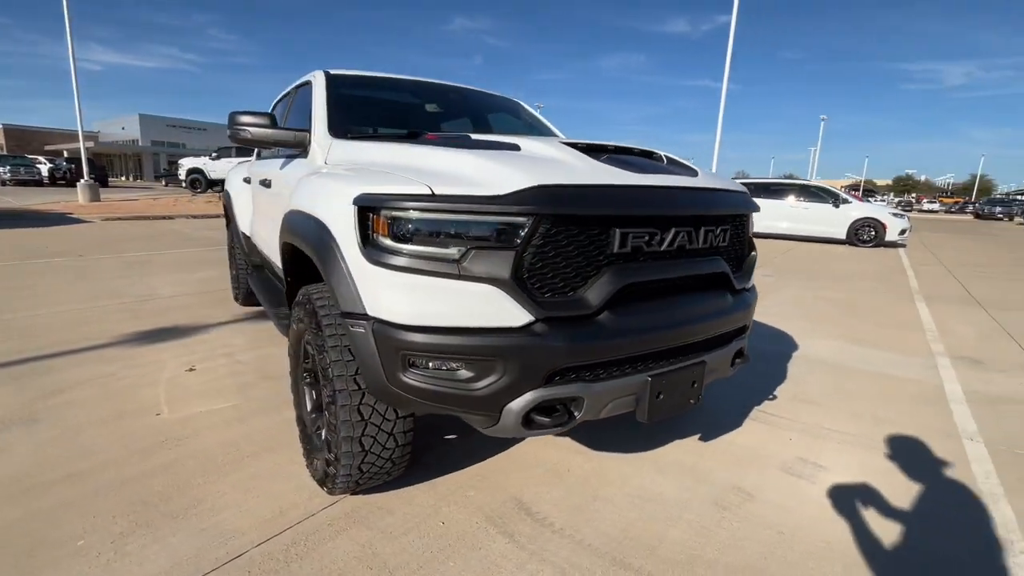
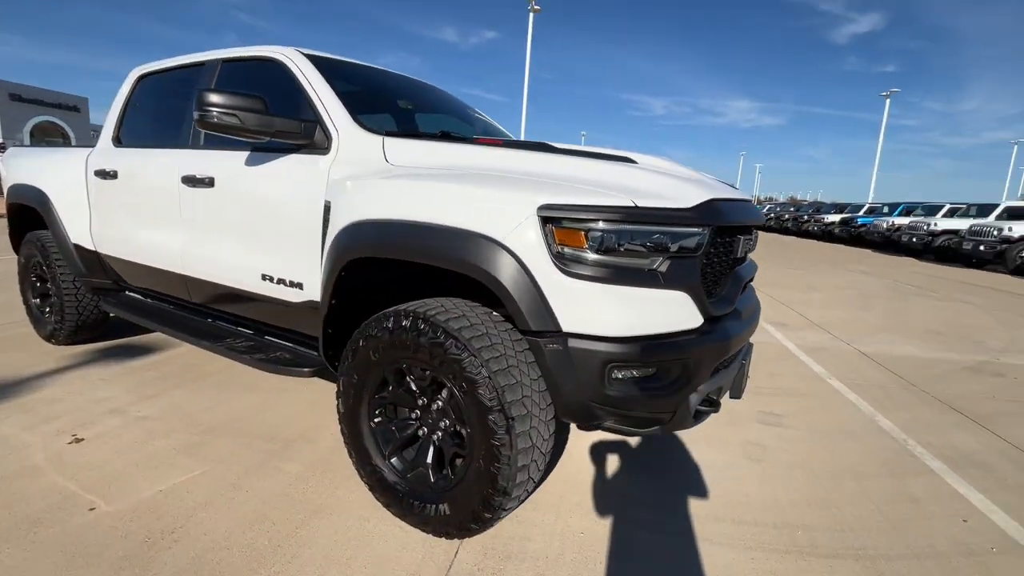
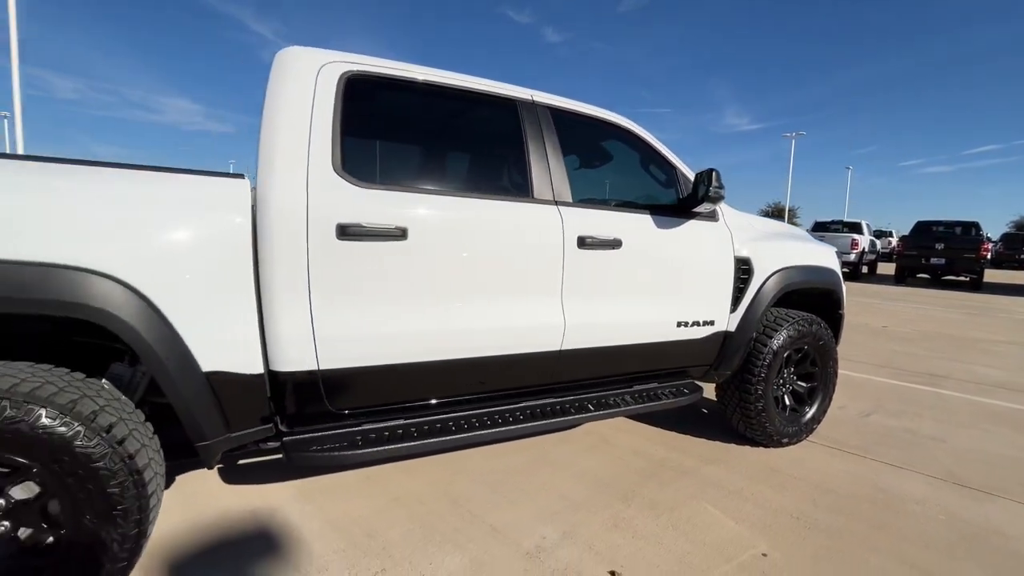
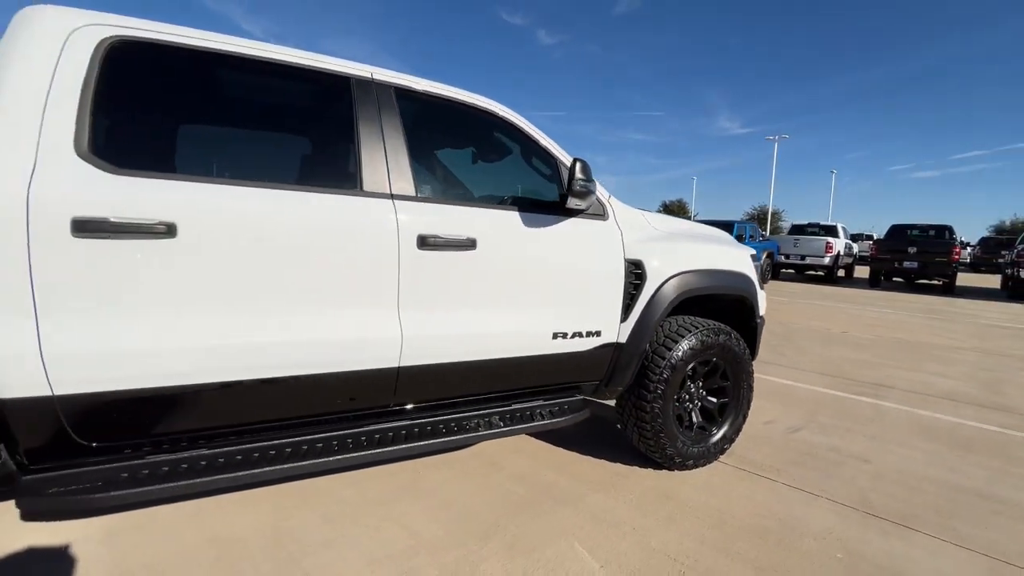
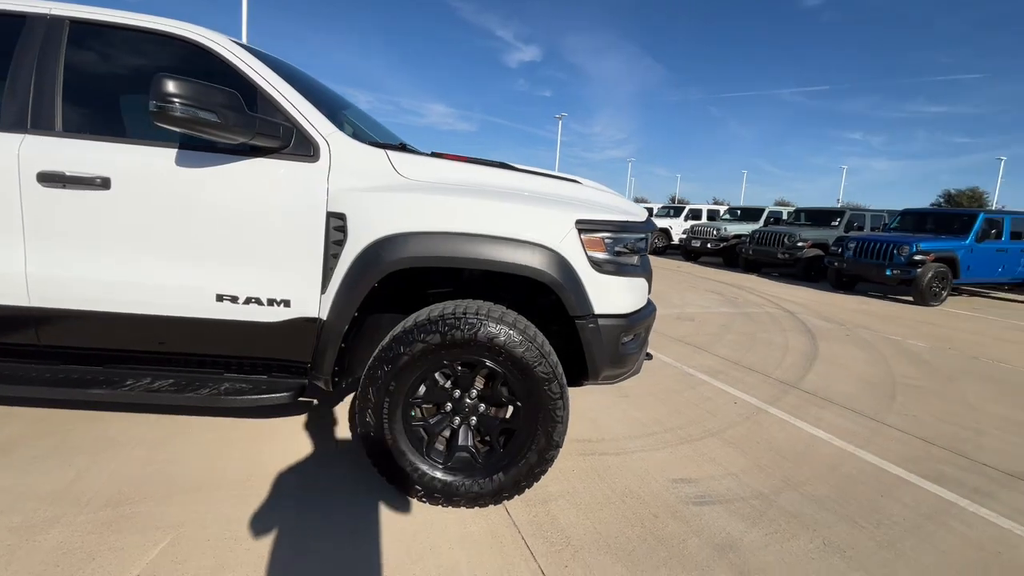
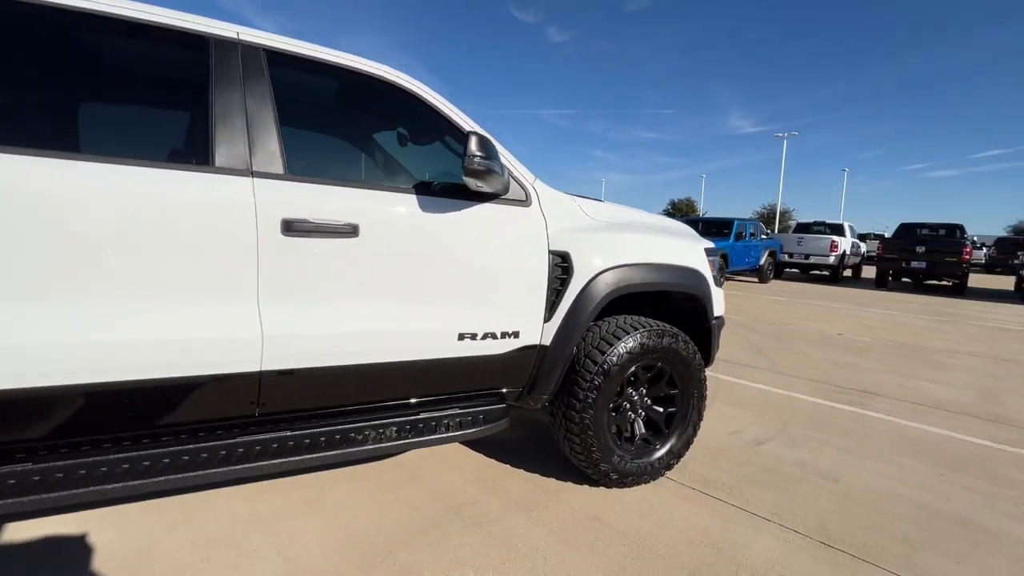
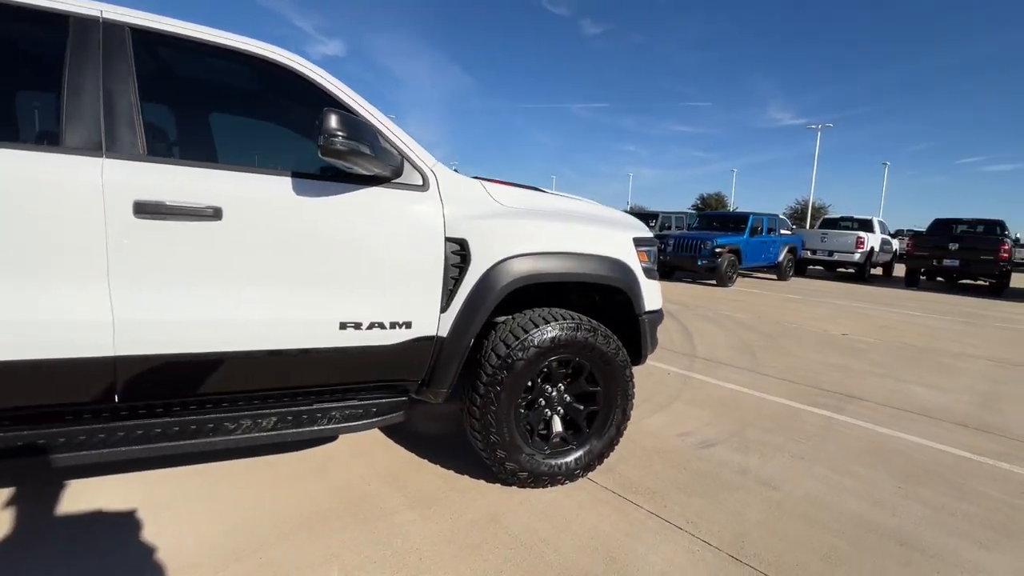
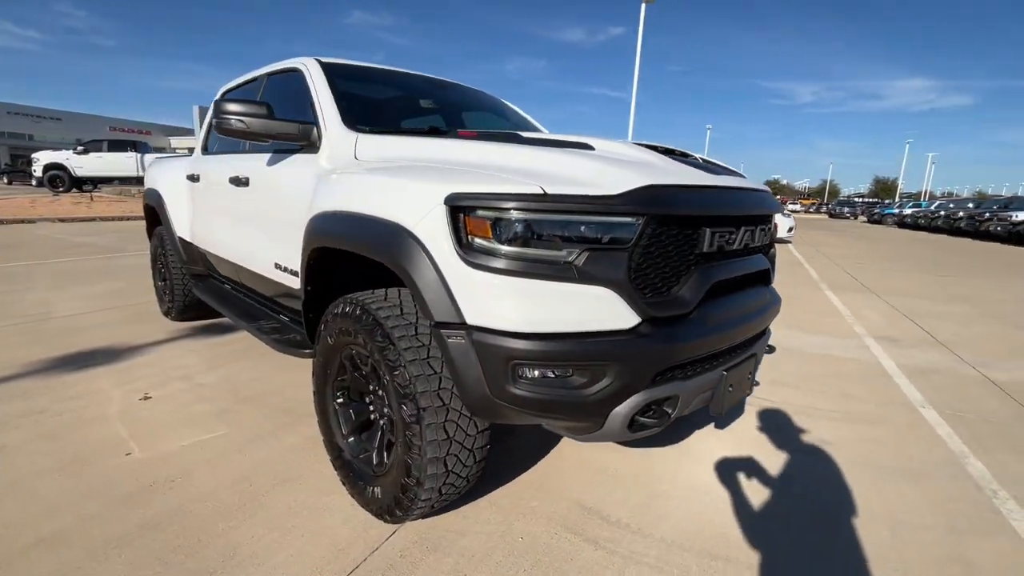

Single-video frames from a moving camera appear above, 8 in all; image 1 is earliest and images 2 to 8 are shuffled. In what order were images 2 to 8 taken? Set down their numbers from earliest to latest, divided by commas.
8, 2, 5, 7, 6, 4, 3
